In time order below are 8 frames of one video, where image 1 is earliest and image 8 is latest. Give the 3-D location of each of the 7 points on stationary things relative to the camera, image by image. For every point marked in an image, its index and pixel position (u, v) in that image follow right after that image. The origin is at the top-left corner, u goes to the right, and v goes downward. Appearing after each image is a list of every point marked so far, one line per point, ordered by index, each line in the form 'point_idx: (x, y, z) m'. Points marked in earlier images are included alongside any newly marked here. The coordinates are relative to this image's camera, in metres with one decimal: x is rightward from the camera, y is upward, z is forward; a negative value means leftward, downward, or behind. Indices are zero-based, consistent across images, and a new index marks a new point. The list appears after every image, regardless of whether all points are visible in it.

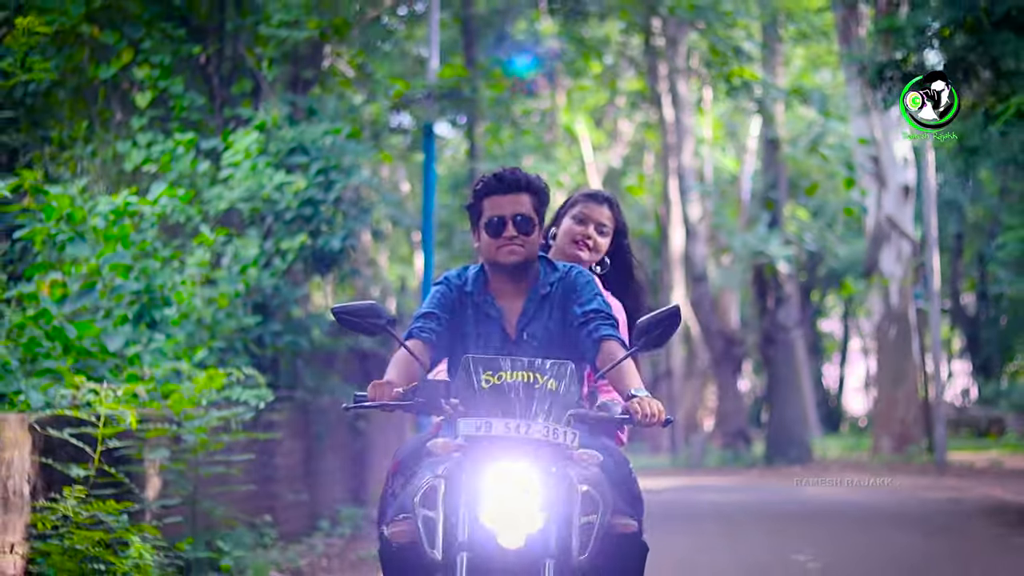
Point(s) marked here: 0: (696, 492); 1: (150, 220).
0: (+1.8, -2.0, +14.2) m
1: (-2.1, +0.4, +8.5) m
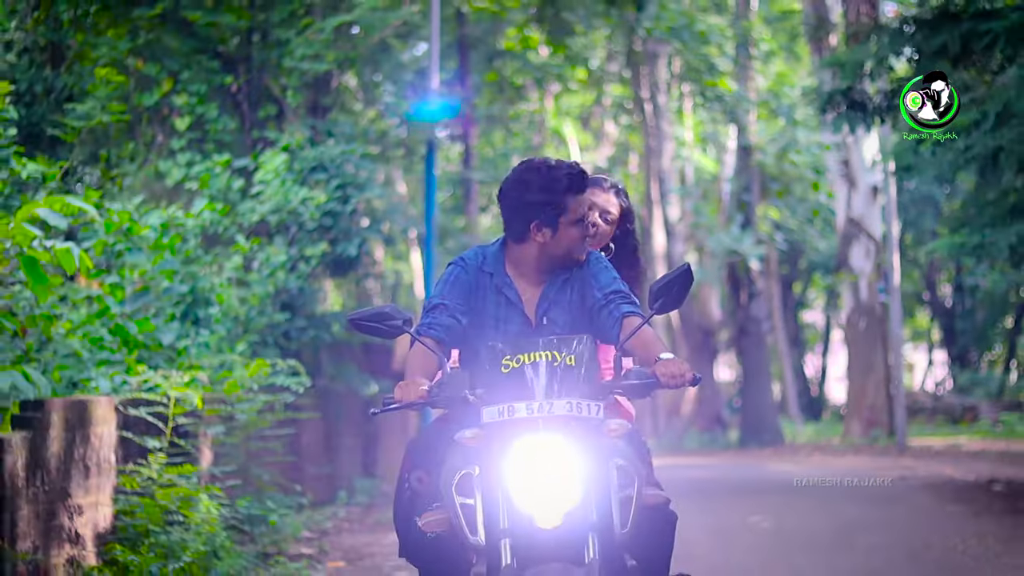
0: (+1.7, -2.0, +15.6) m
1: (-2.2, +0.4, +9.9) m
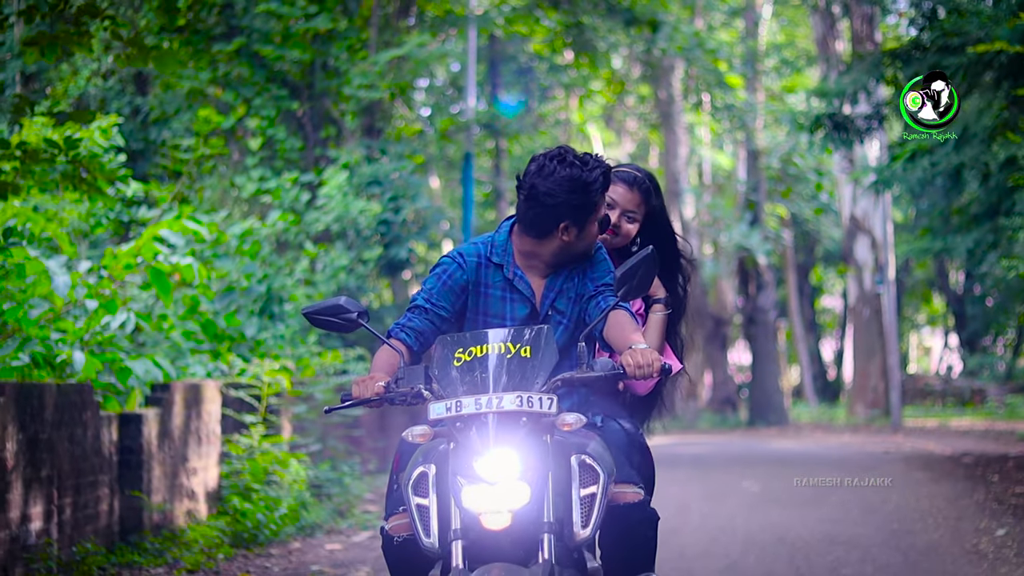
0: (+2.0, -1.9, +17.4) m
1: (-1.9, +0.4, +11.7) m
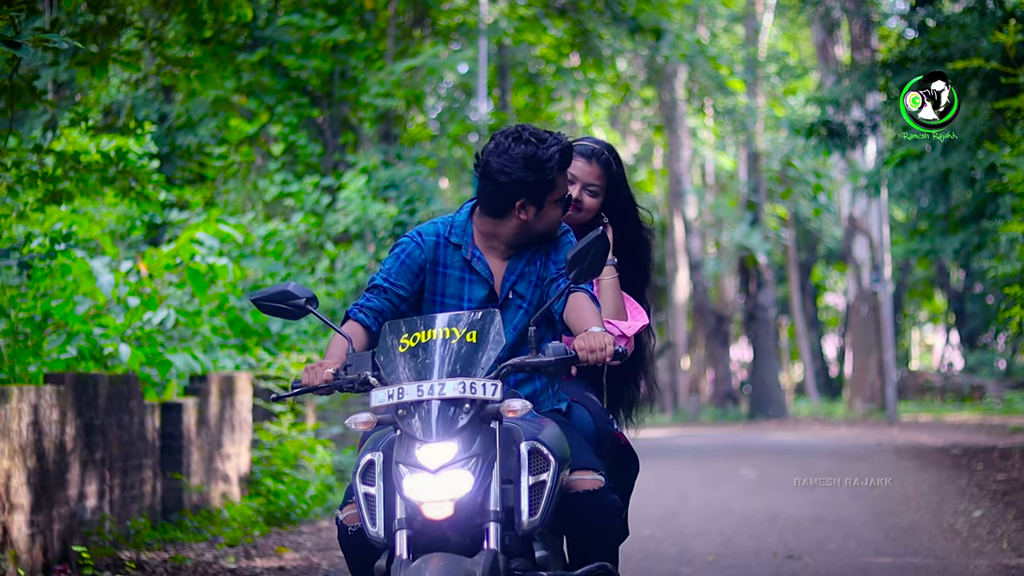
0: (+2.1, -1.9, +18.1) m
1: (-1.9, +0.4, +12.4) m
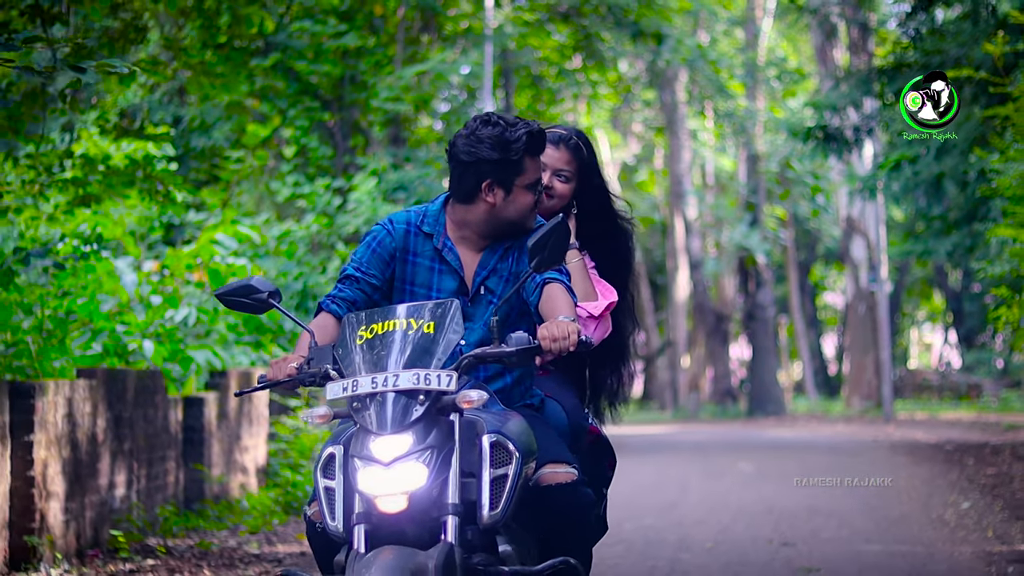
0: (+2.2, -1.9, +18.5) m
1: (-1.8, +0.4, +12.8) m
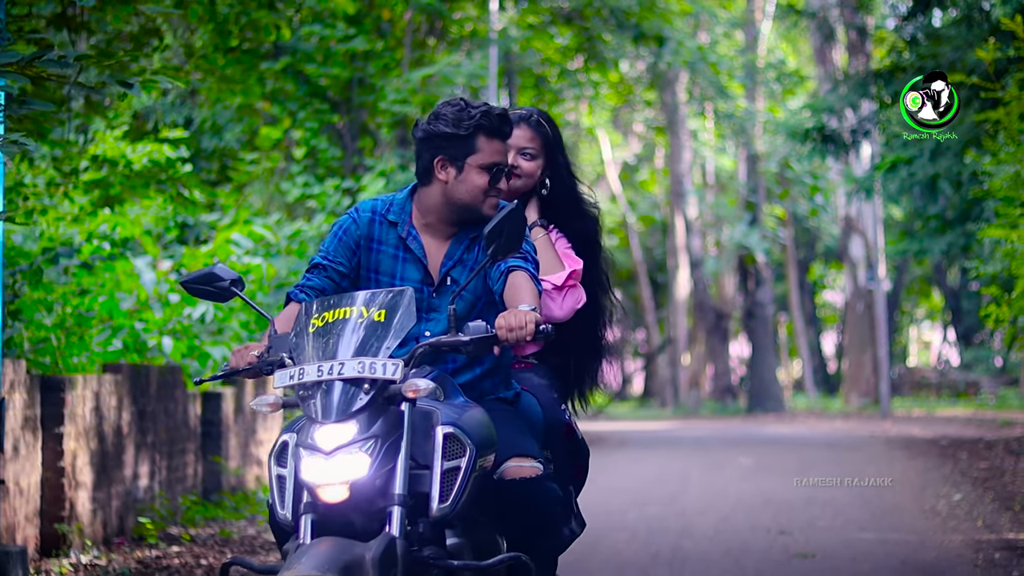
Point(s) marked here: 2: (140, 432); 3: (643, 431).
0: (+2.2, -1.9, +18.8) m
1: (-1.8, +0.4, +13.1) m
2: (-2.2, -0.8, +8.5) m
3: (+1.8, -1.9, +19.8) m
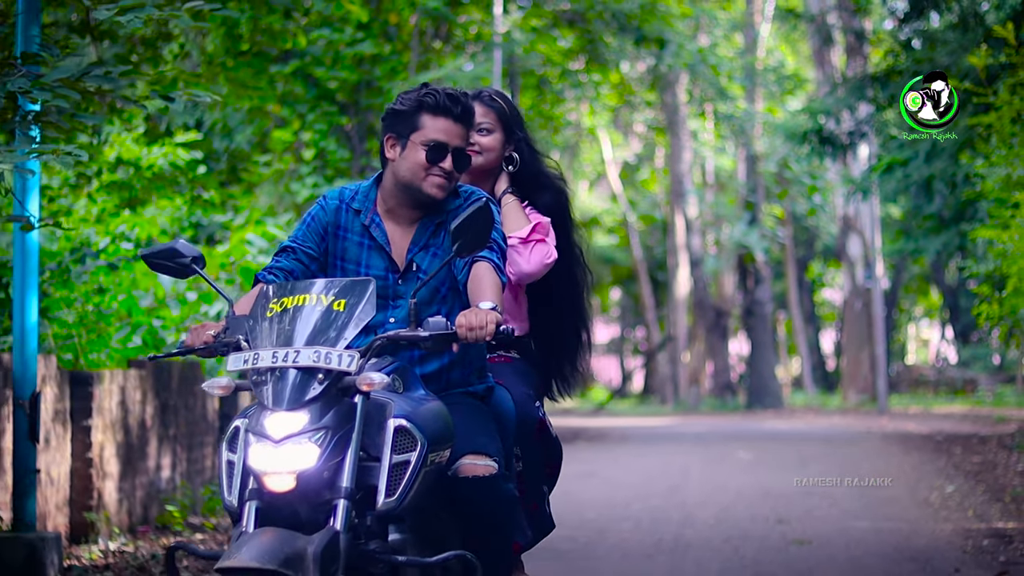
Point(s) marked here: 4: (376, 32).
0: (+2.2, -1.9, +19.1) m
1: (-1.7, +0.5, +13.4) m
2: (-2.1, -0.8, +8.8) m
3: (+1.8, -1.9, +20.1) m
4: (-1.4, +2.7, +15.4) m
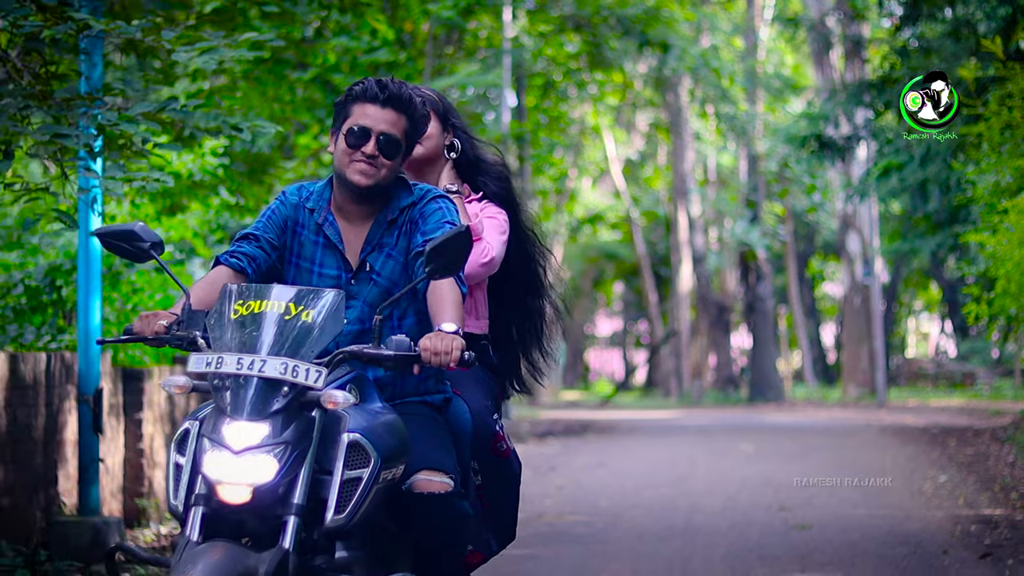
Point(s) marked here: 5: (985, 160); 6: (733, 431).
0: (+2.4, -1.8, +19.7) m
1: (-1.6, +0.5, +14.0) m
2: (-2.0, -0.8, +9.4) m
3: (+1.9, -1.9, +20.7) m
4: (-1.3, +2.7, +15.9) m
5: (+3.8, +1.0, +11.8) m
6: (+2.7, -1.7, +17.7) m
